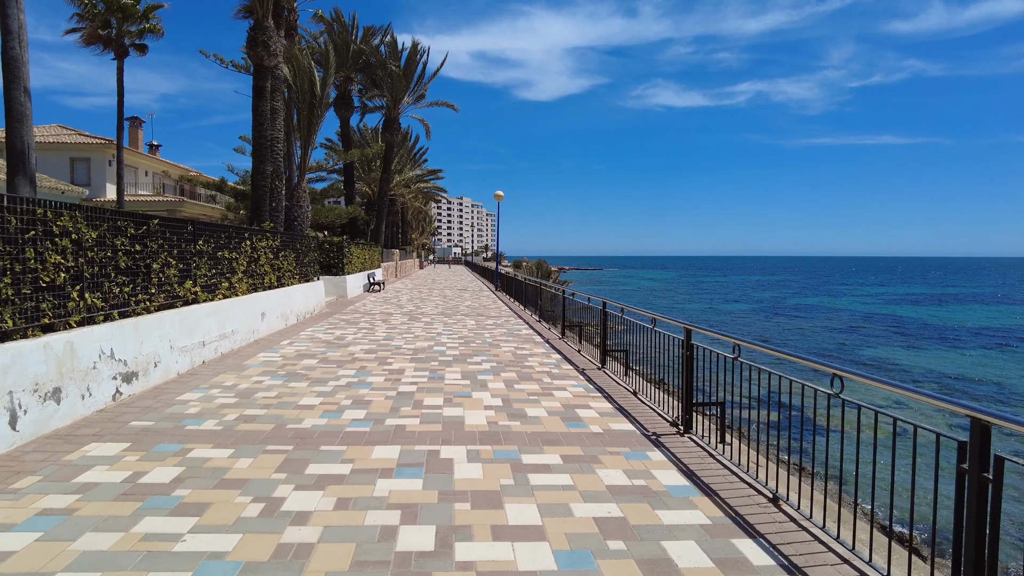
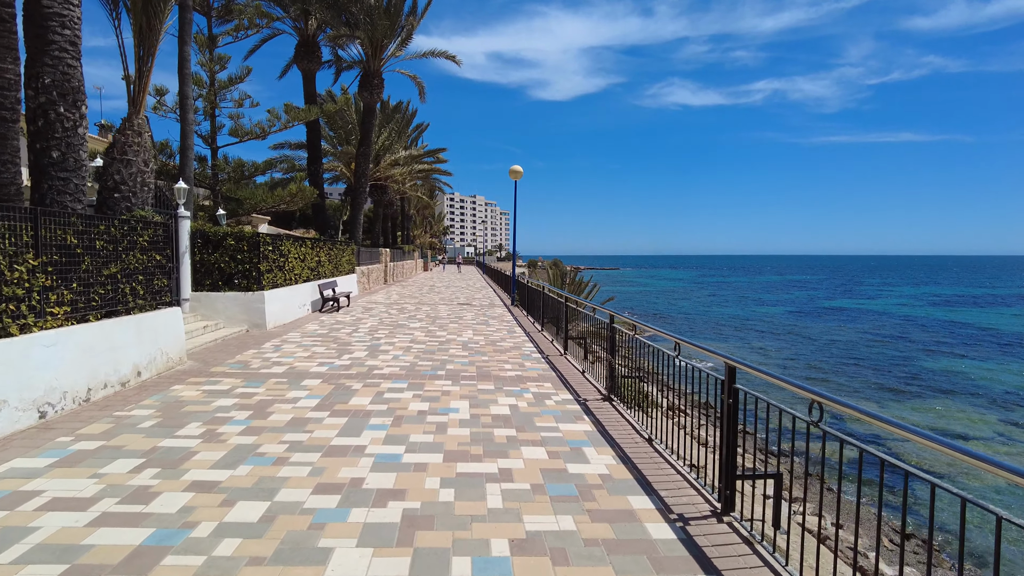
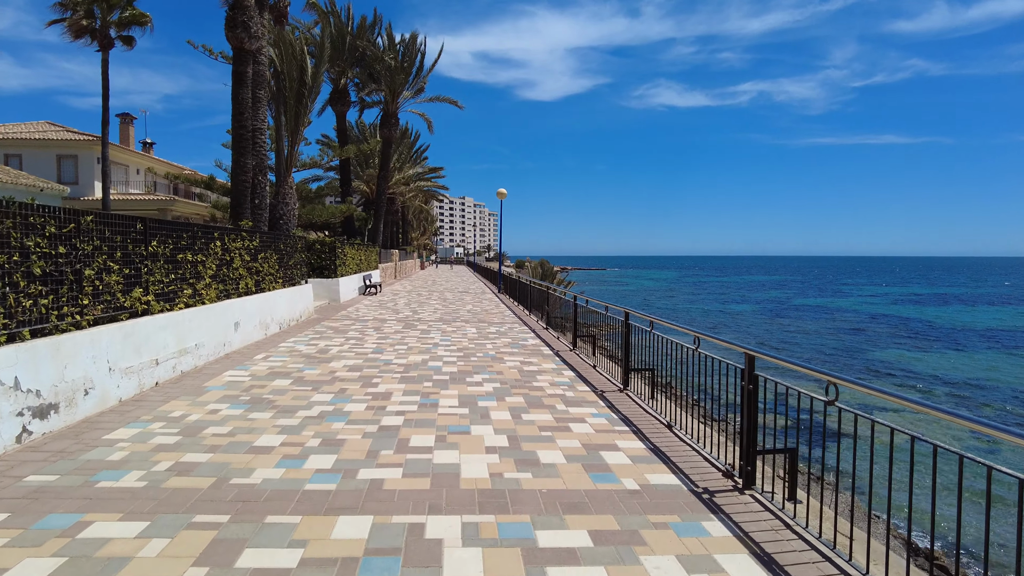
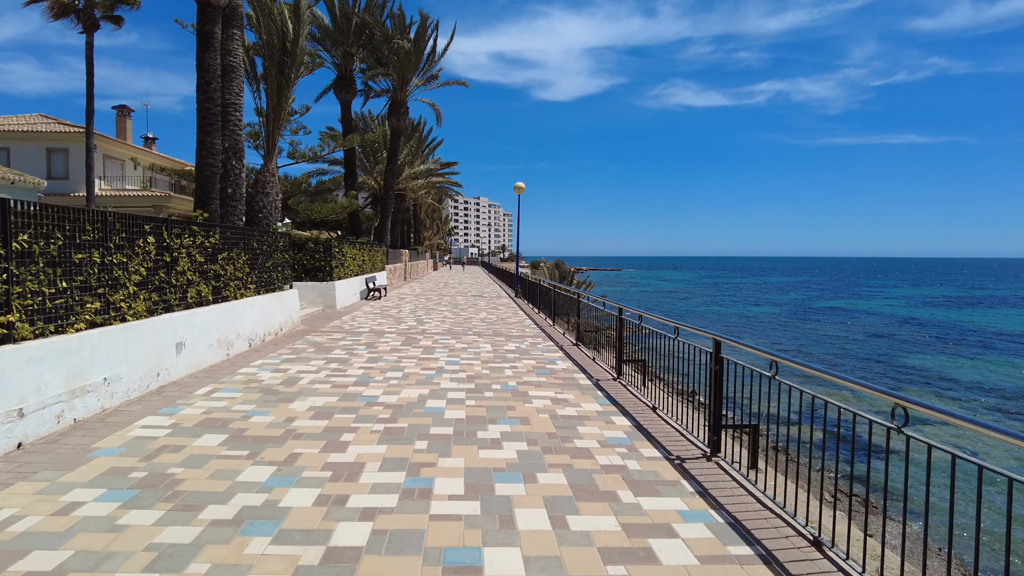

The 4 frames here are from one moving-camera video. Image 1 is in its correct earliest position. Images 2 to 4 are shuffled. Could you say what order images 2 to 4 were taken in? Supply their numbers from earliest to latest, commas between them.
3, 4, 2
